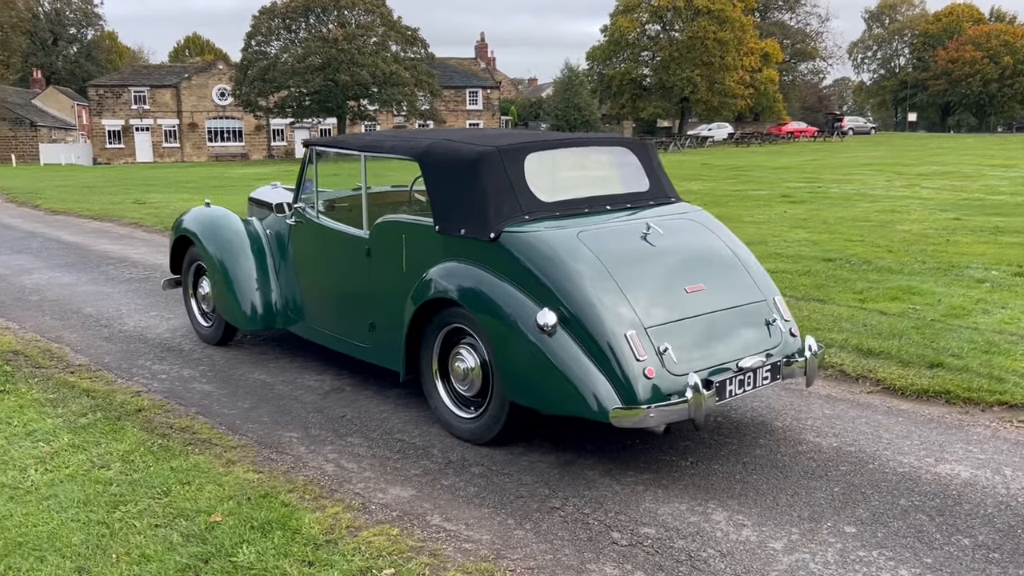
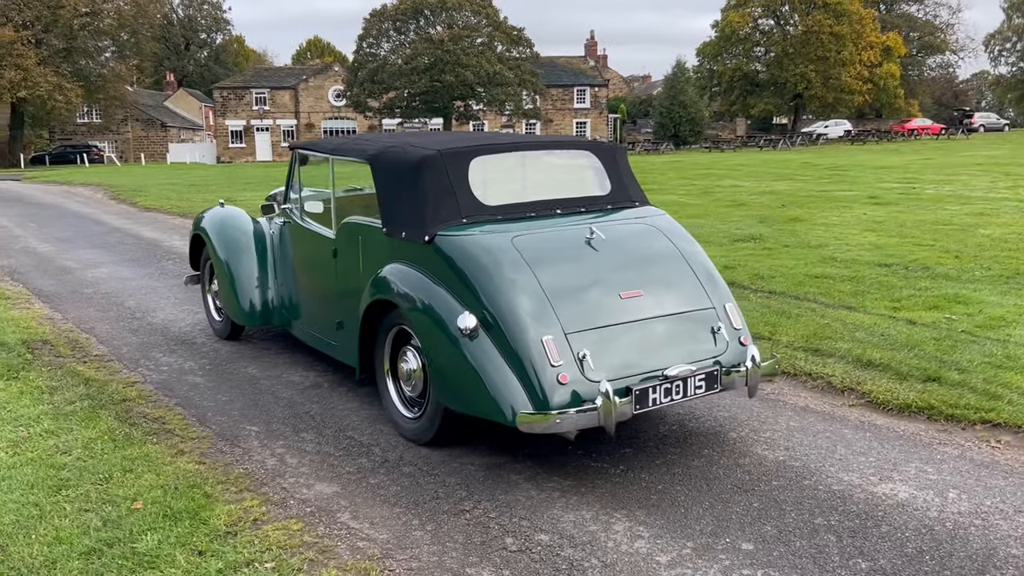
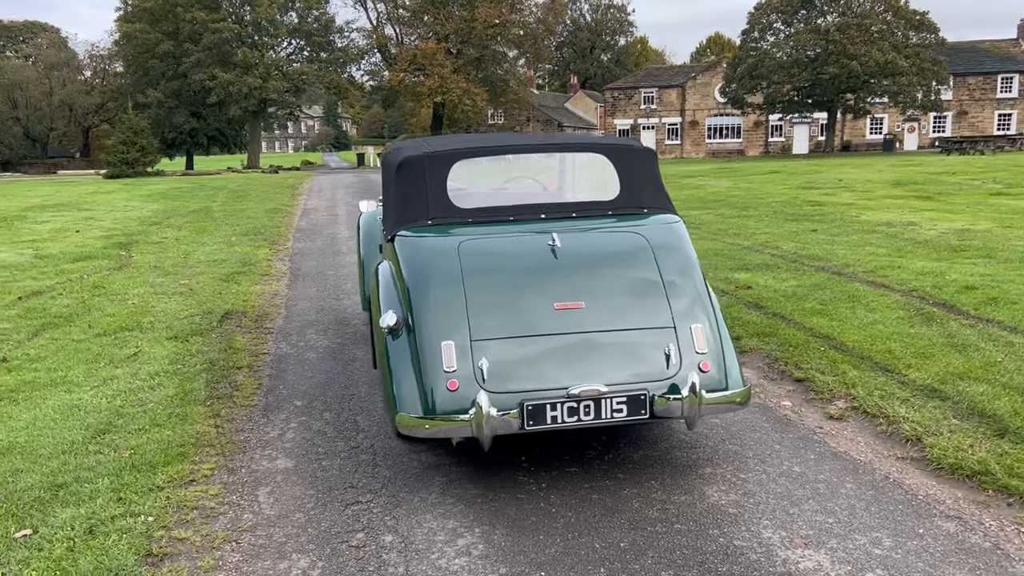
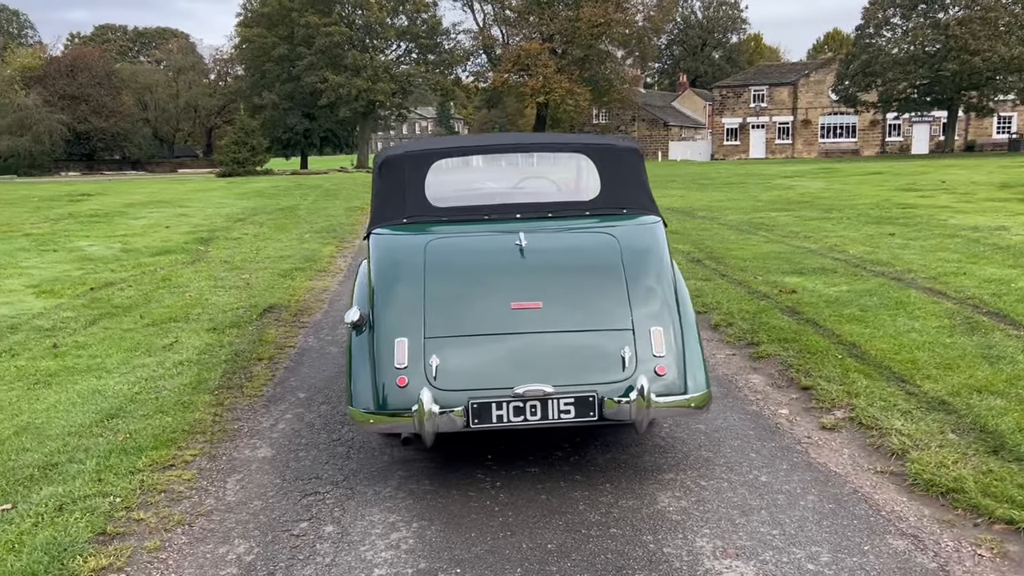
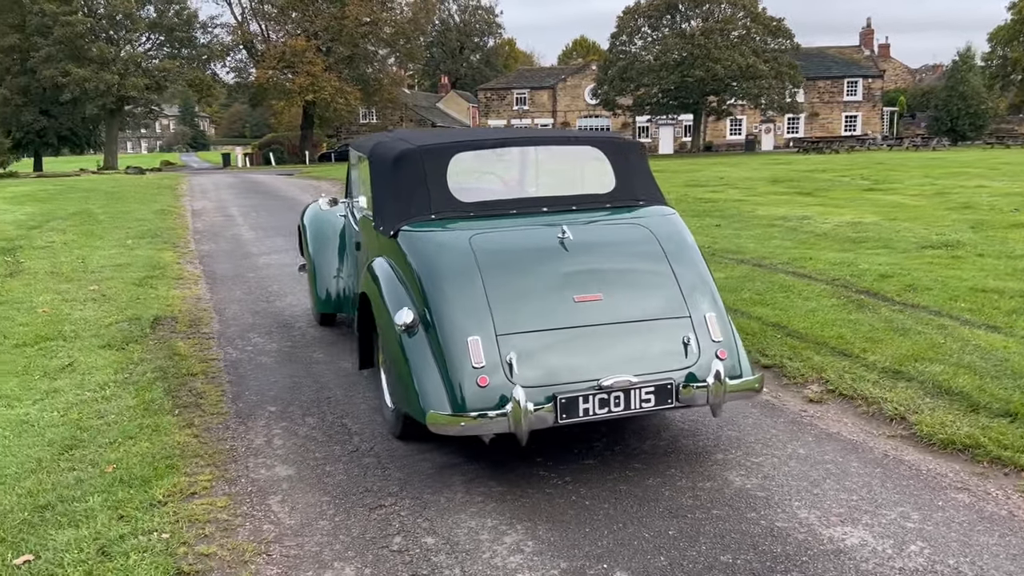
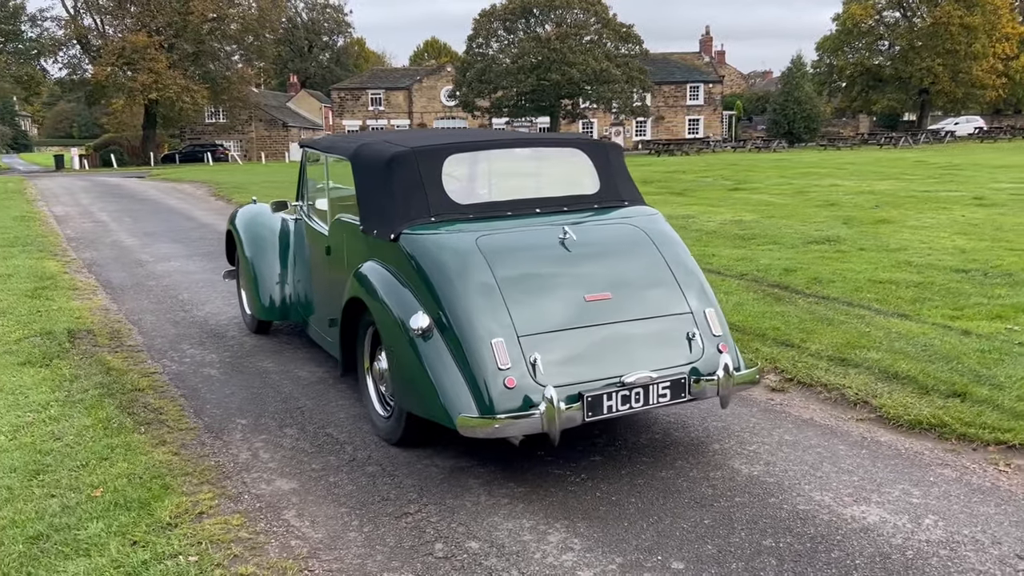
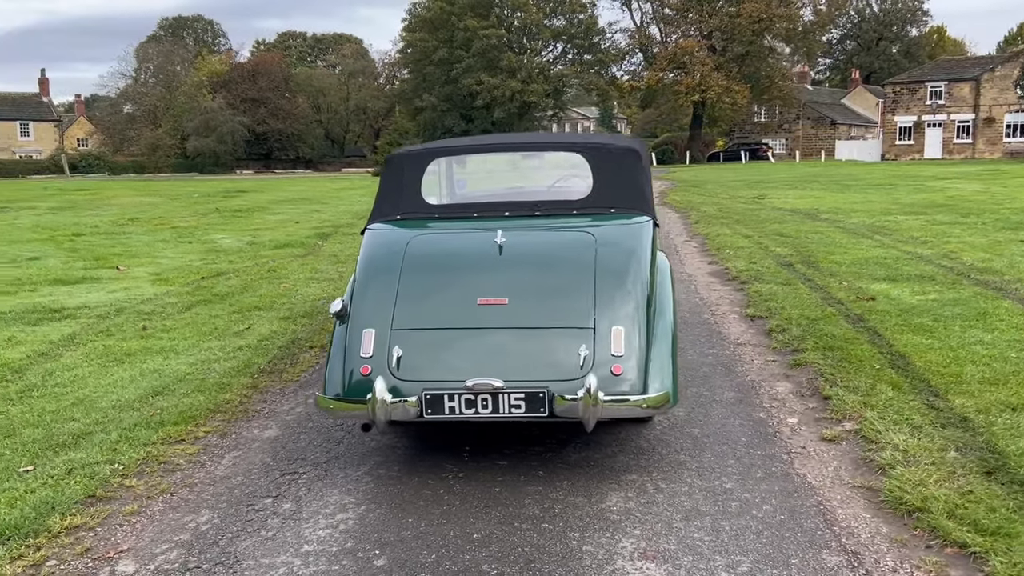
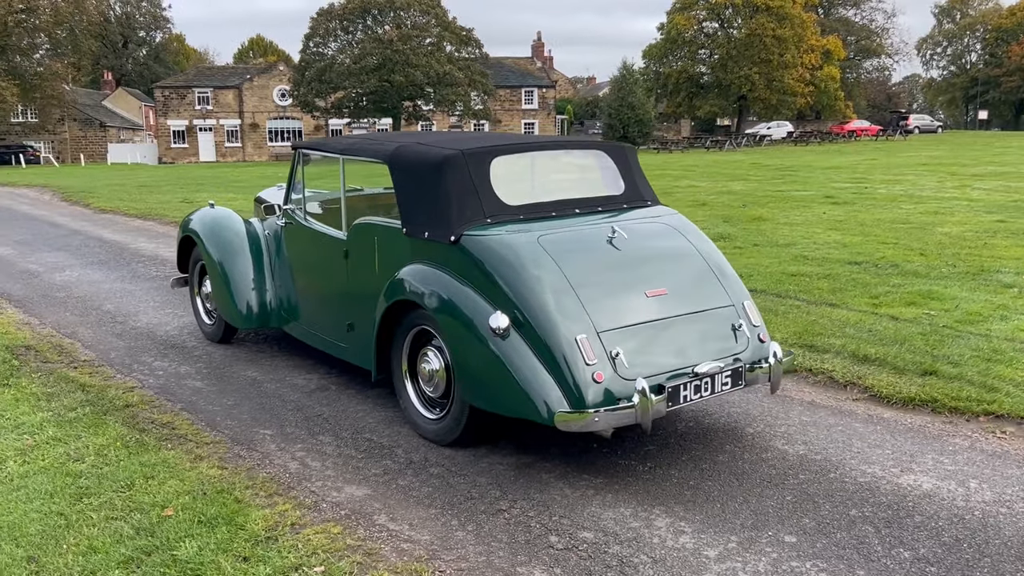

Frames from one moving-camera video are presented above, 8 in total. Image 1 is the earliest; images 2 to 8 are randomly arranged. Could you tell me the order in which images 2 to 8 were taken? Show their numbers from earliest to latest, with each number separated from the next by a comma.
8, 2, 6, 5, 3, 4, 7
